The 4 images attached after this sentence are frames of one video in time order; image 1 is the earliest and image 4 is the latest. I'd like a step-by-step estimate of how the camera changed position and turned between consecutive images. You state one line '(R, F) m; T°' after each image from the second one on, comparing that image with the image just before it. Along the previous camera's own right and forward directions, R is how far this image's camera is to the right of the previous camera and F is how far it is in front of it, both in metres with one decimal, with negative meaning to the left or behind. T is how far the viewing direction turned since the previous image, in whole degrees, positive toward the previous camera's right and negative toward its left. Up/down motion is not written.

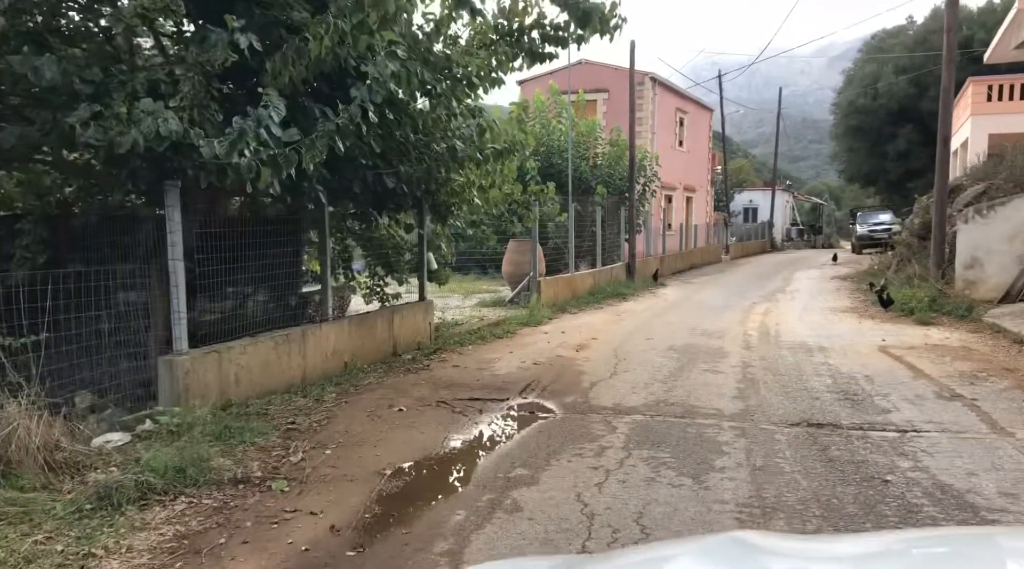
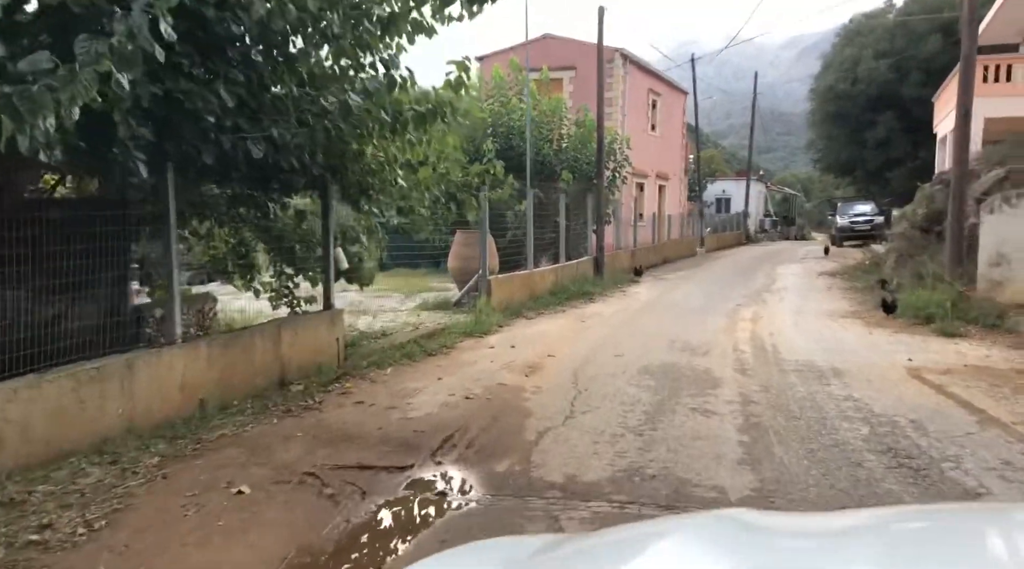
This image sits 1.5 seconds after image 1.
(+0.4, +2.1) m; +2°
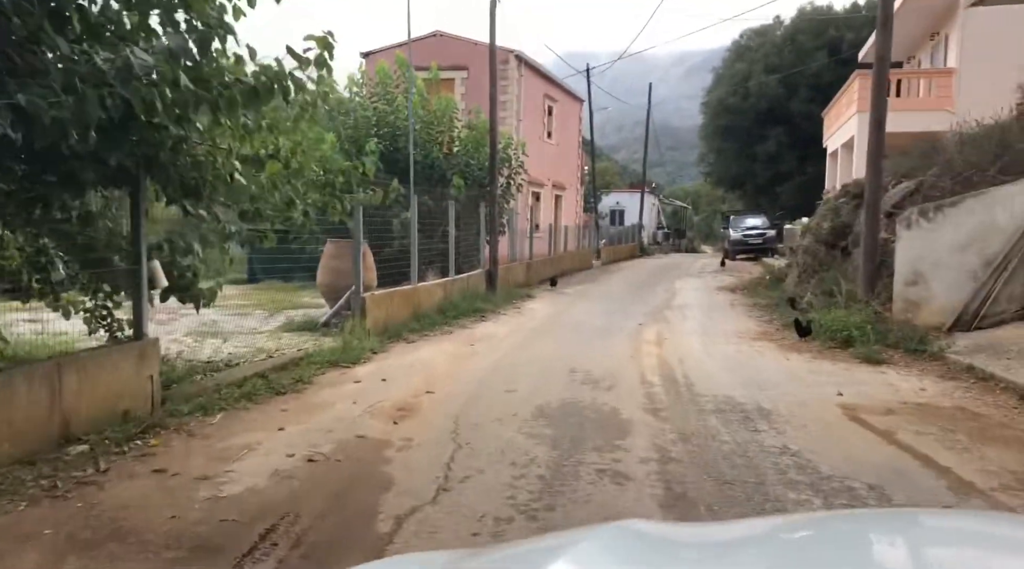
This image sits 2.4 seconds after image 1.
(+0.2, +1.3) m; +8°
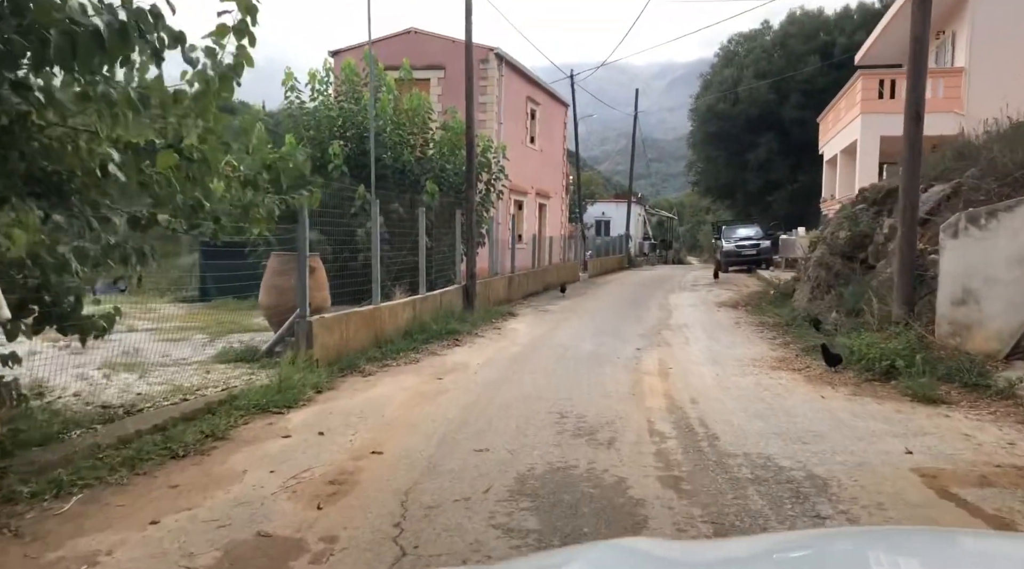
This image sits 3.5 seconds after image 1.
(+0.1, +1.5) m; +1°
